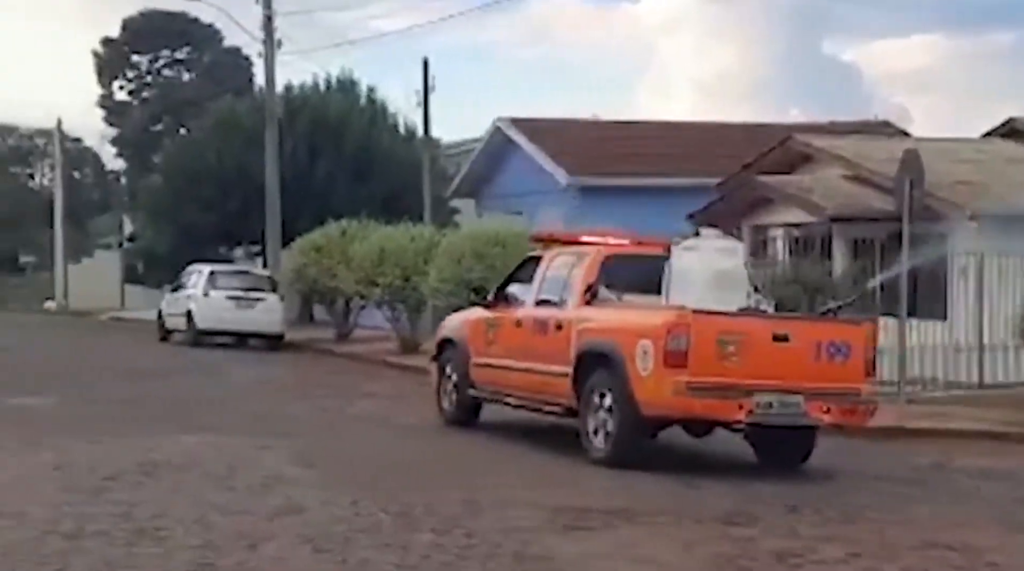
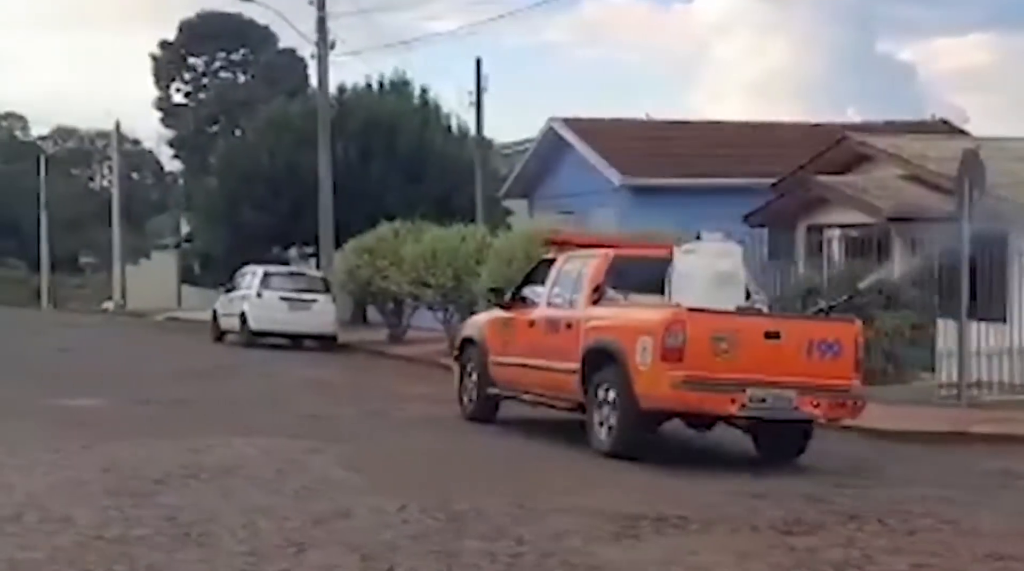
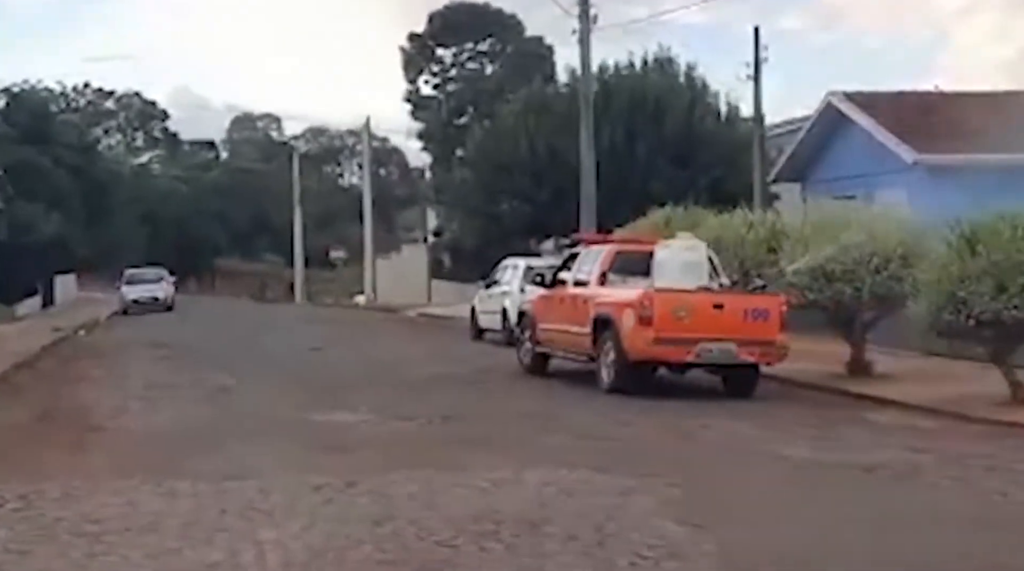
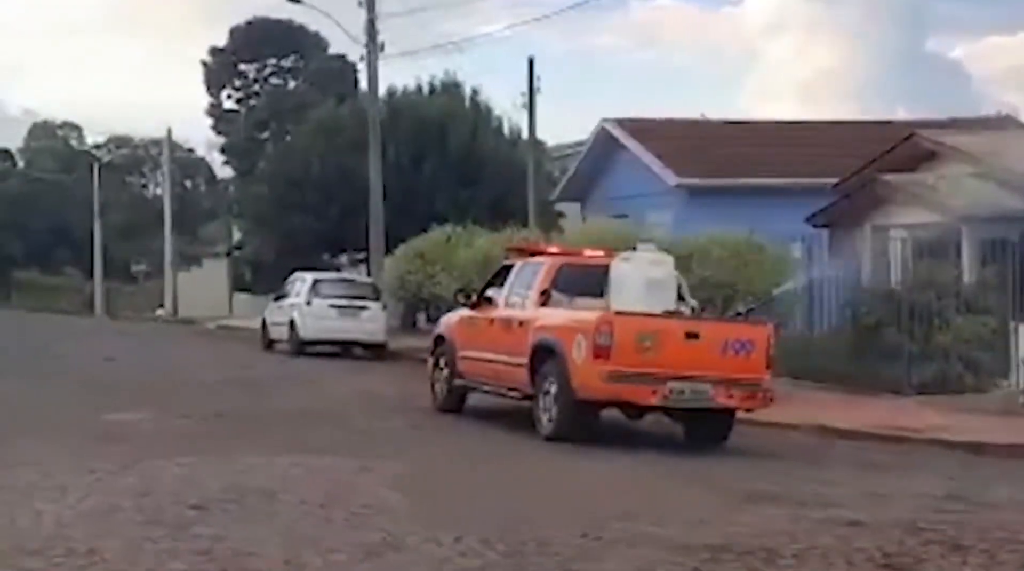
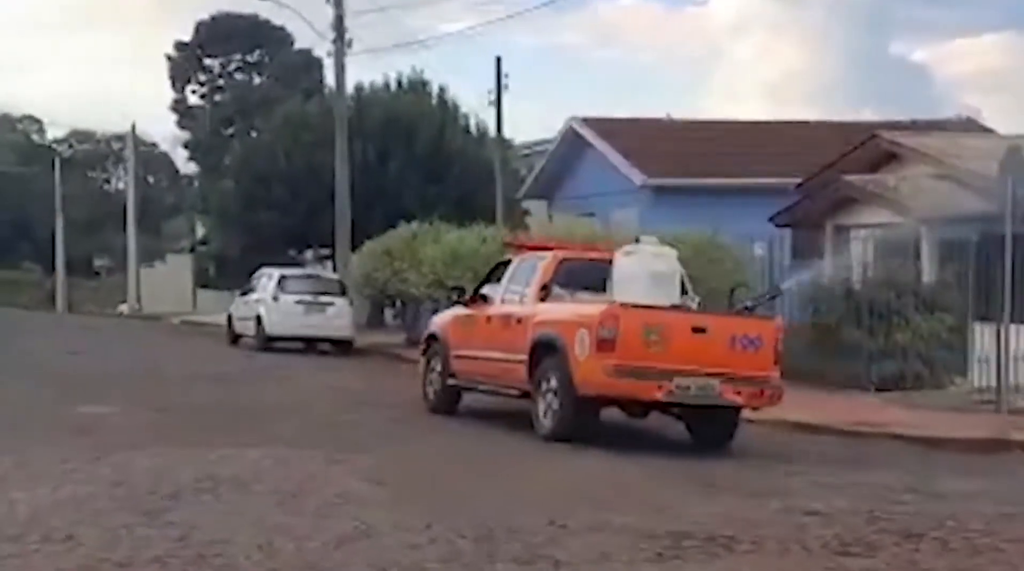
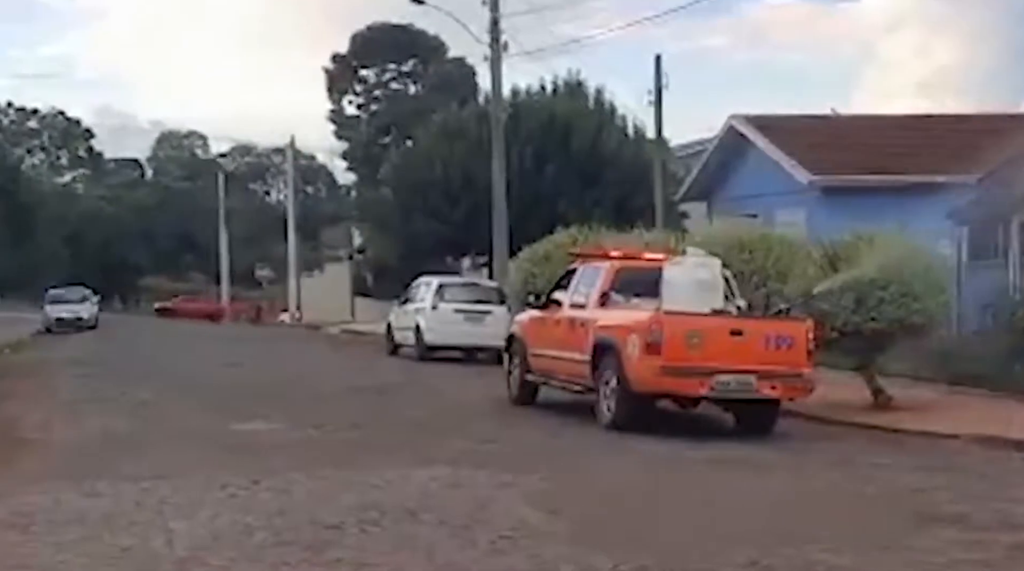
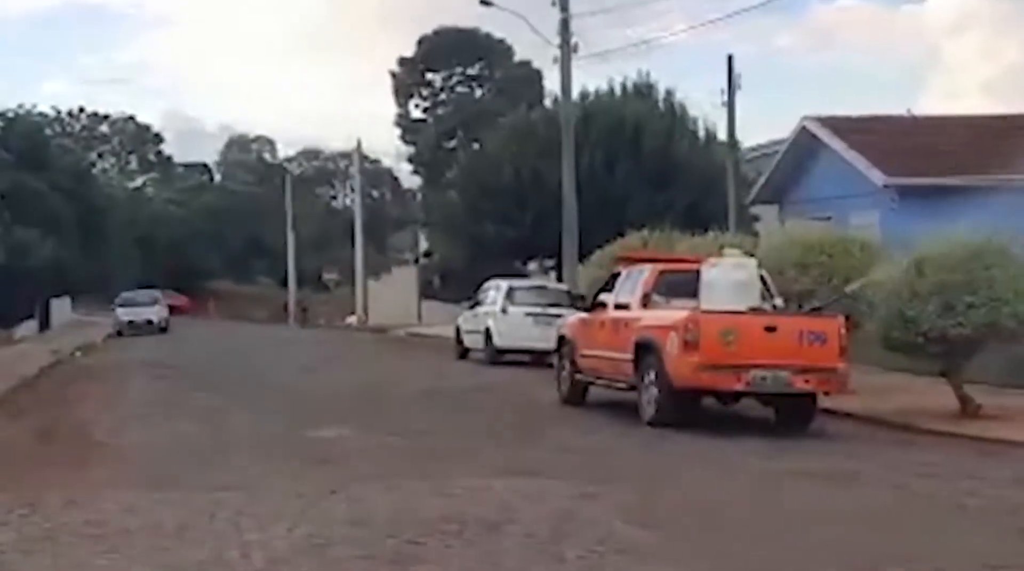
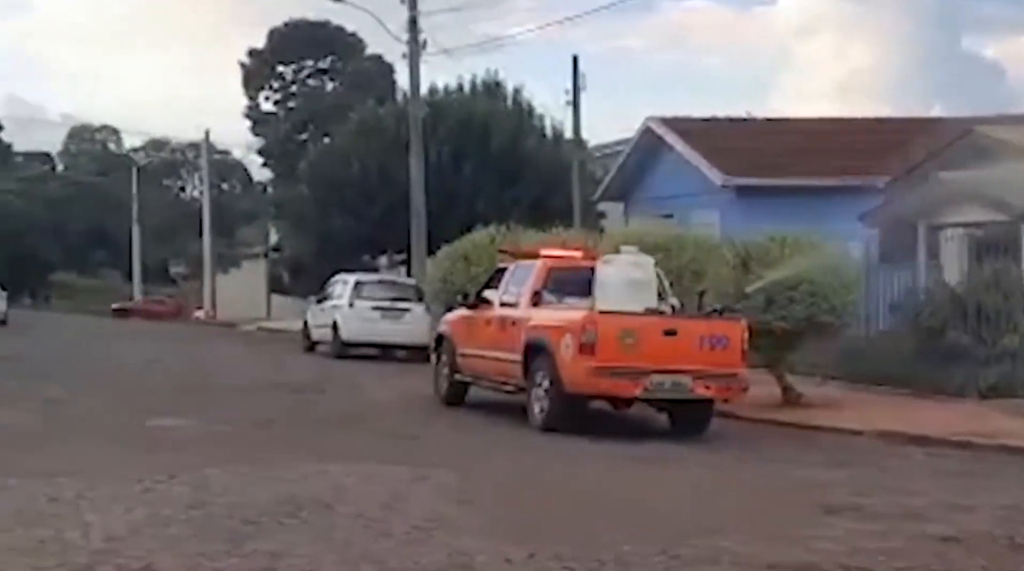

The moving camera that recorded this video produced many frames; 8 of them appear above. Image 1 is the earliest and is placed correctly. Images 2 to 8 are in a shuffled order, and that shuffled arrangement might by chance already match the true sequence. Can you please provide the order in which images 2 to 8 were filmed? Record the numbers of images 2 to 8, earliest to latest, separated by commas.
2, 5, 4, 8, 6, 7, 3
